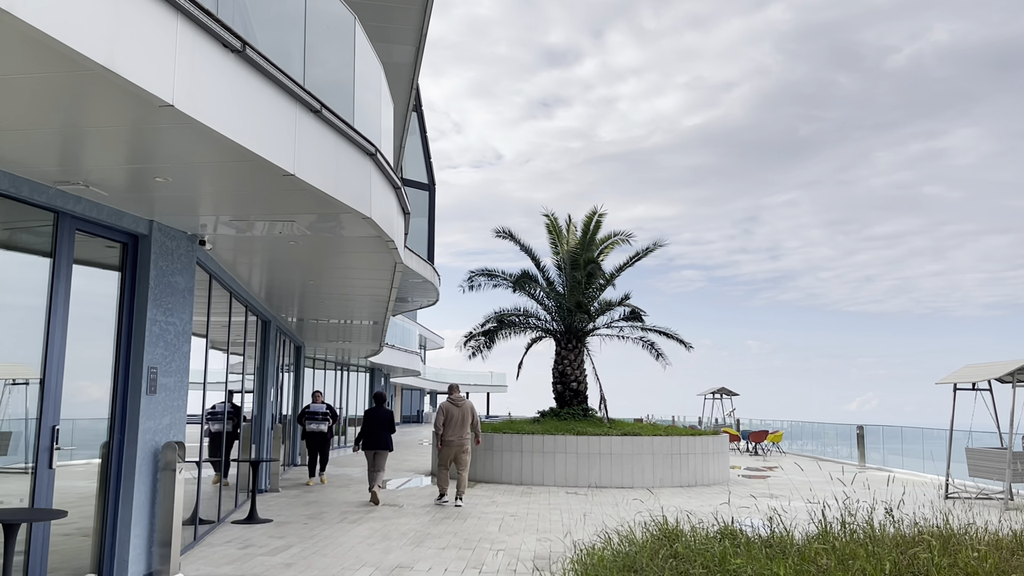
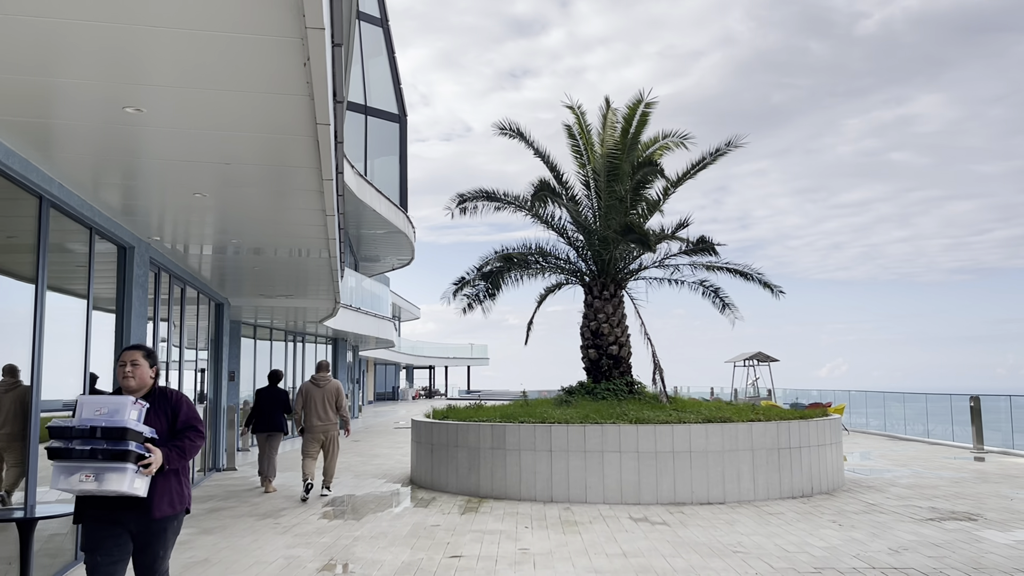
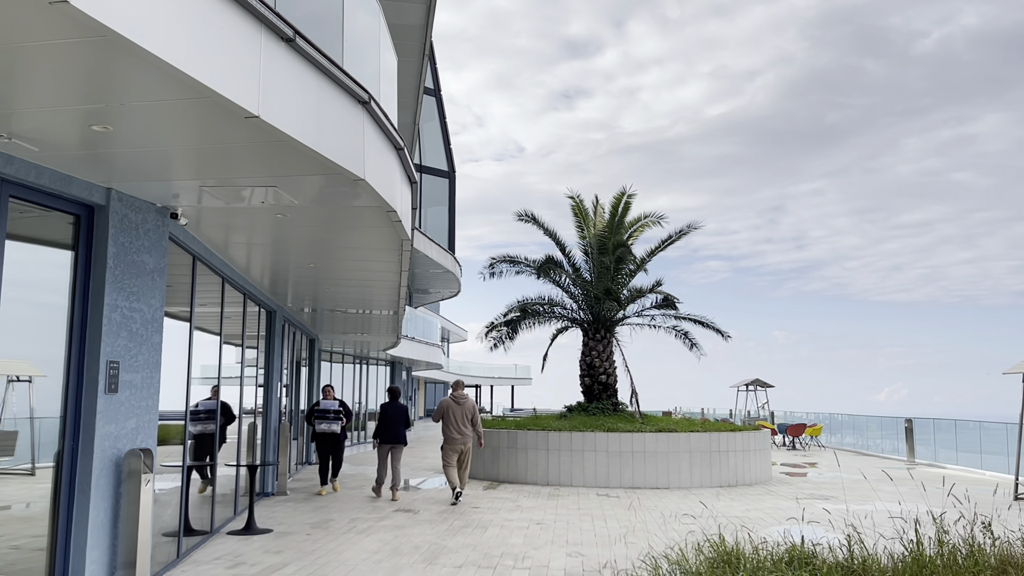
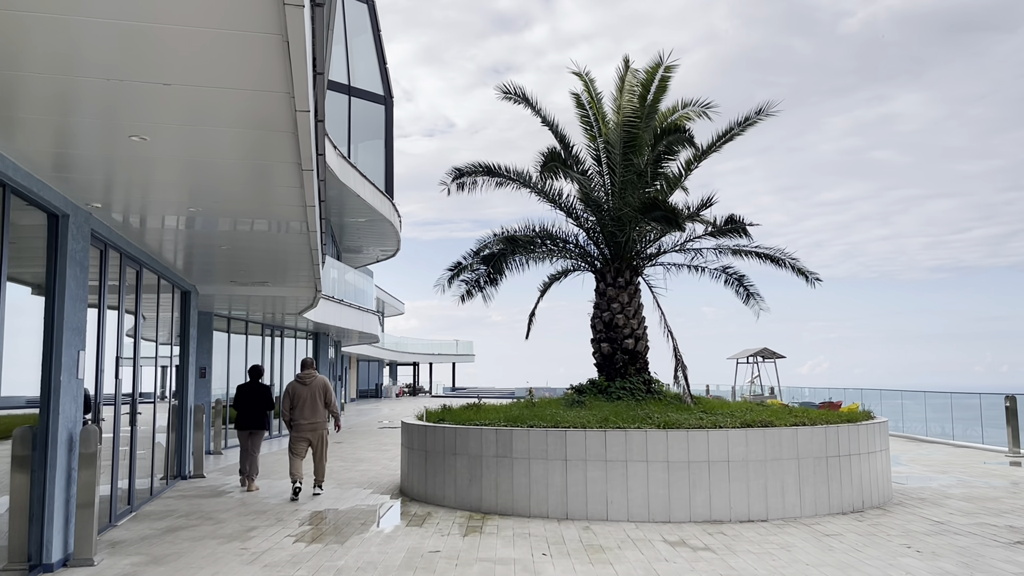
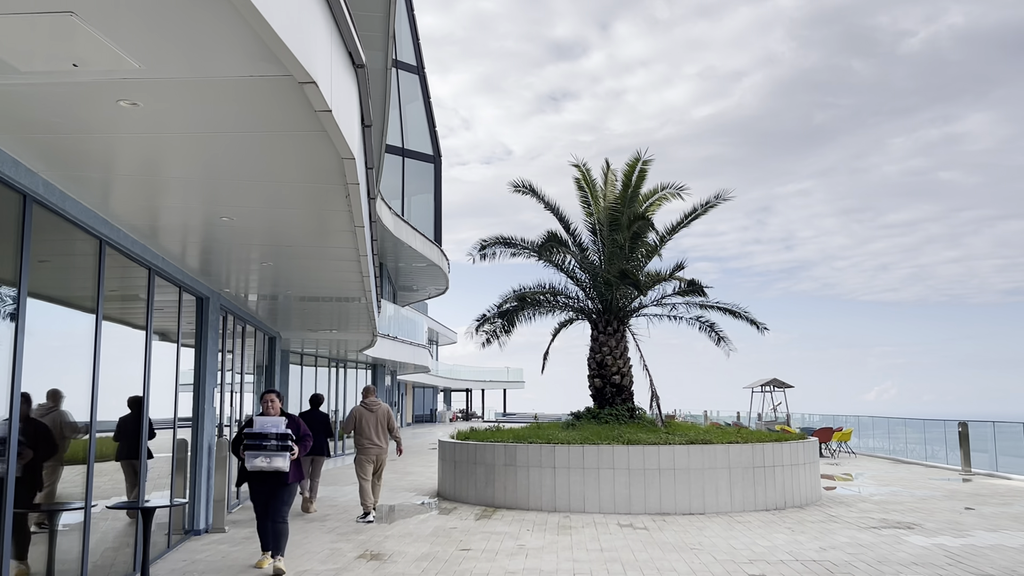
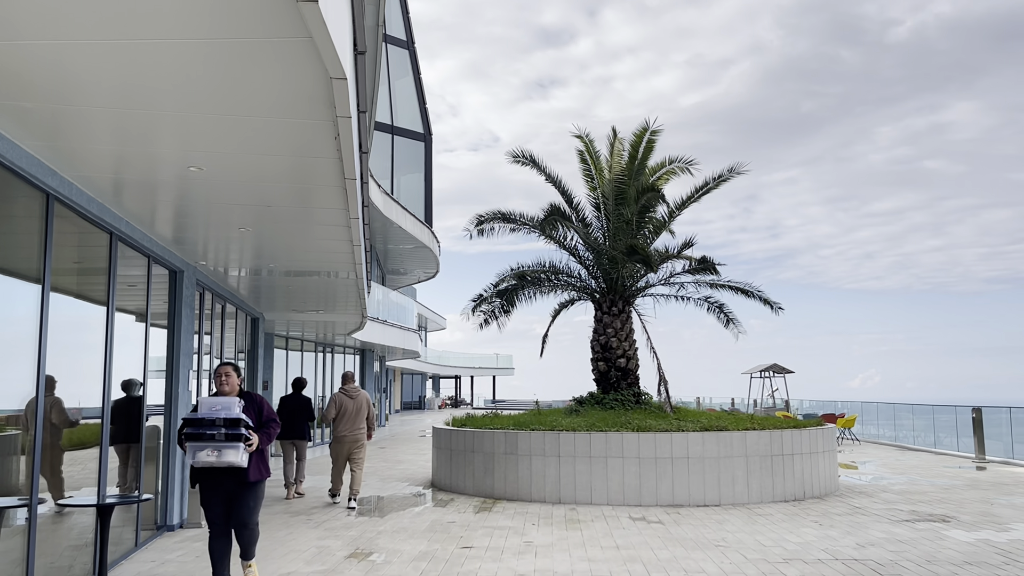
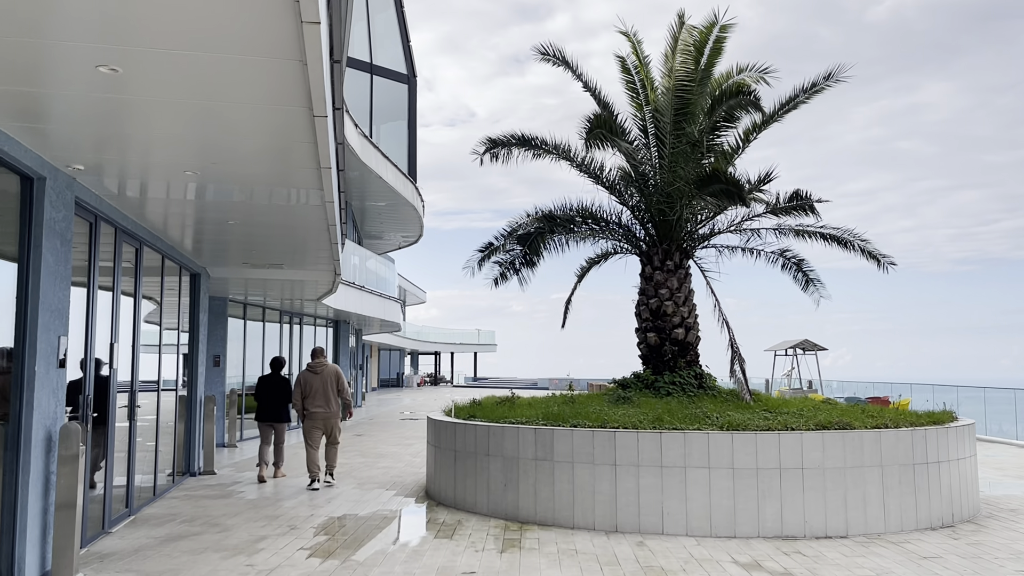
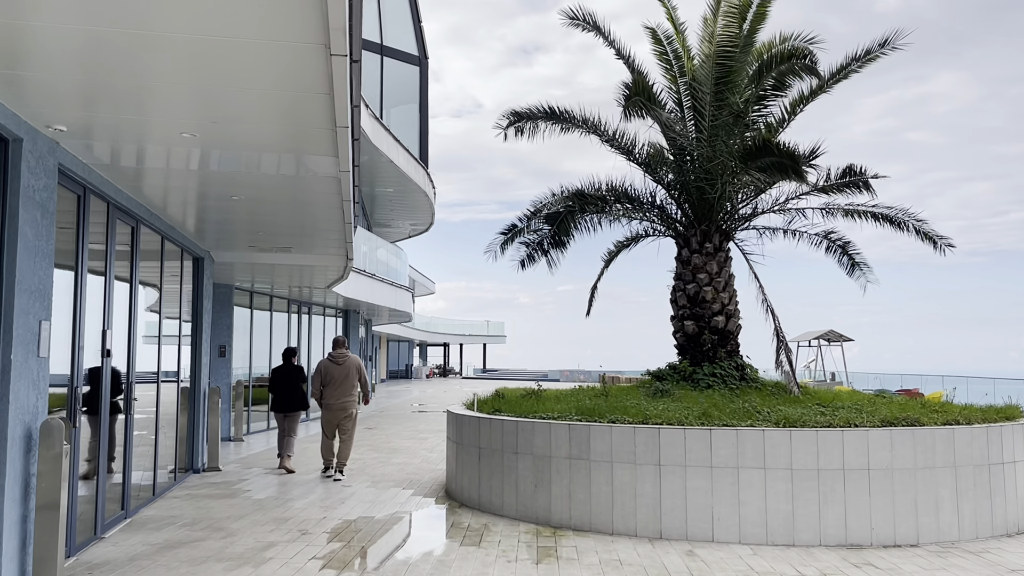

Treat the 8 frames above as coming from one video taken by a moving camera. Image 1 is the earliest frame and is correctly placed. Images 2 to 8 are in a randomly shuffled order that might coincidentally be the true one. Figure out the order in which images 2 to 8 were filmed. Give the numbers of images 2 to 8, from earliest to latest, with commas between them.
3, 5, 6, 2, 4, 7, 8
